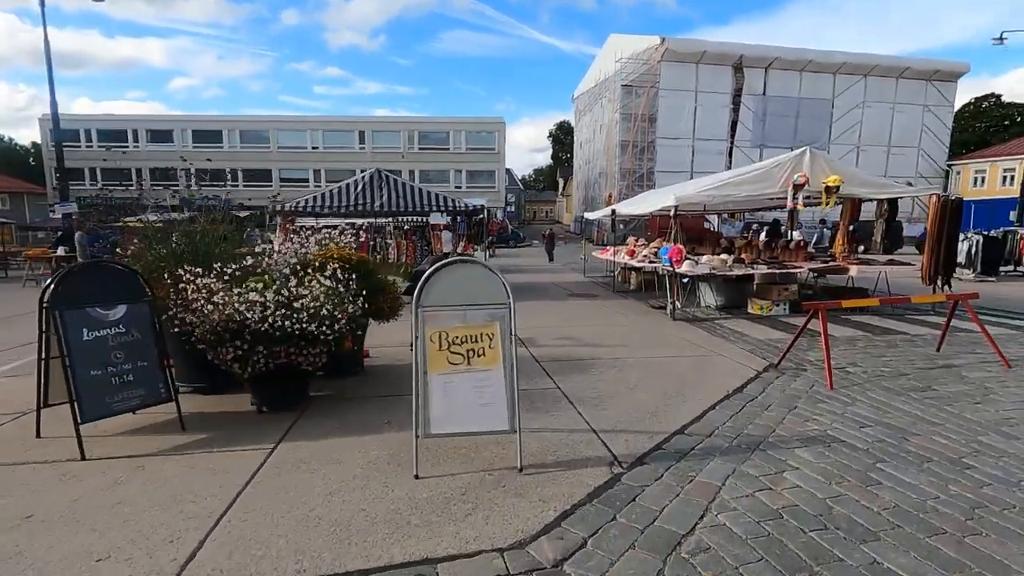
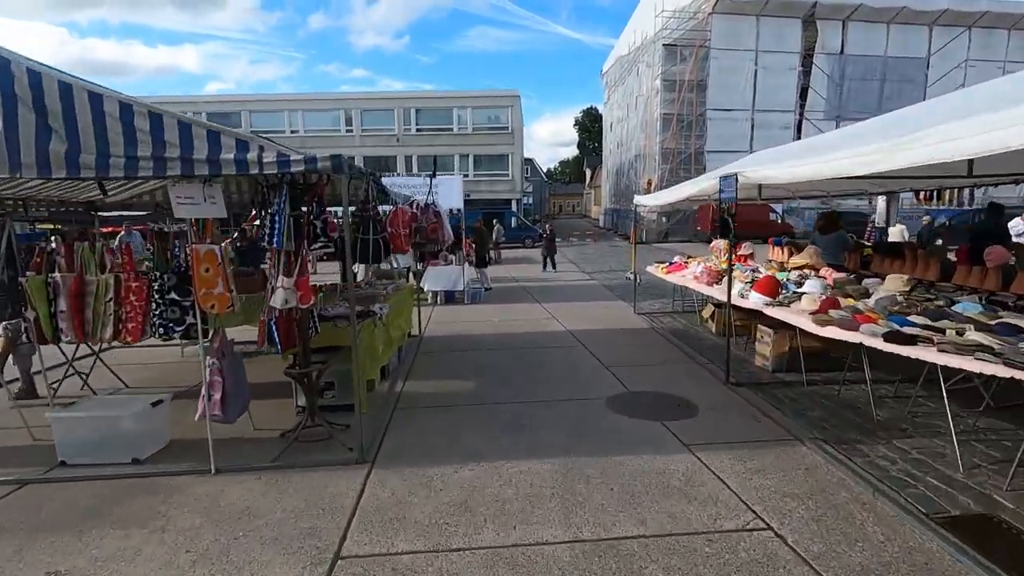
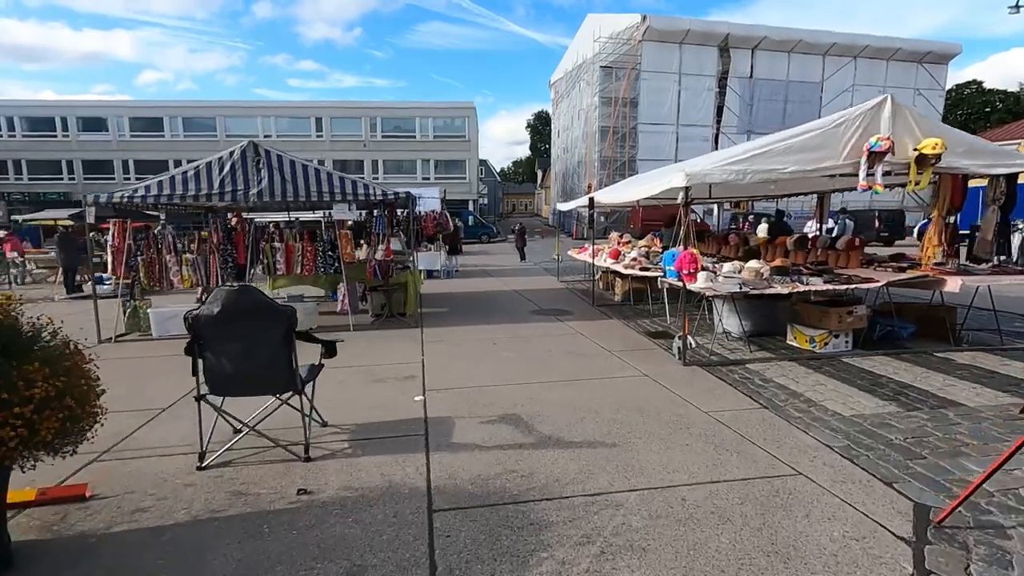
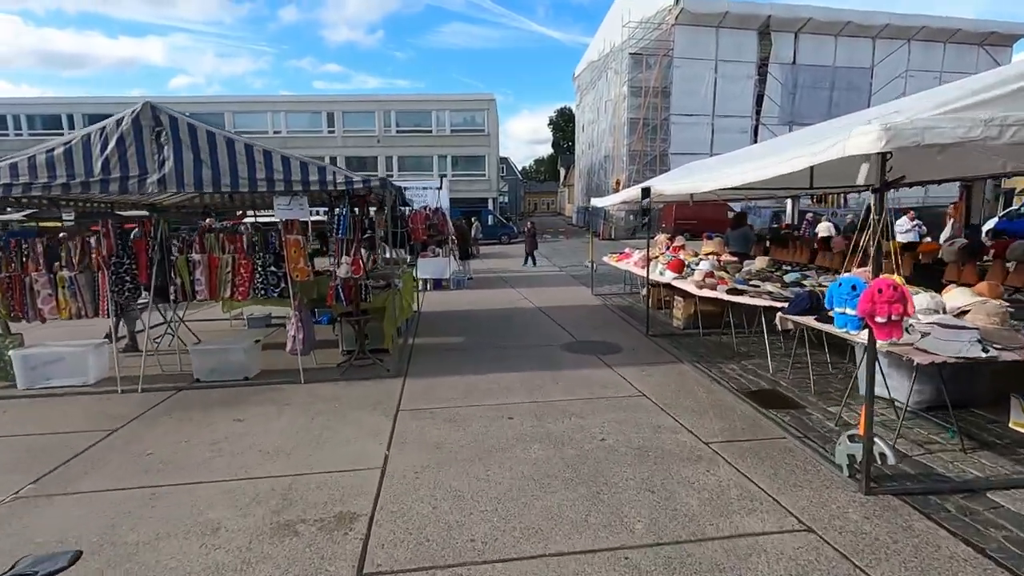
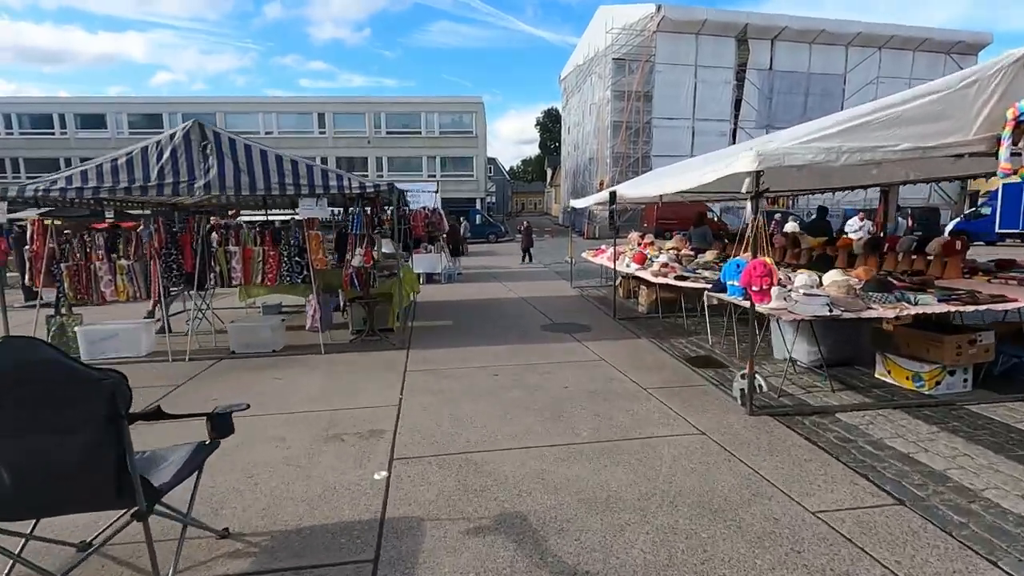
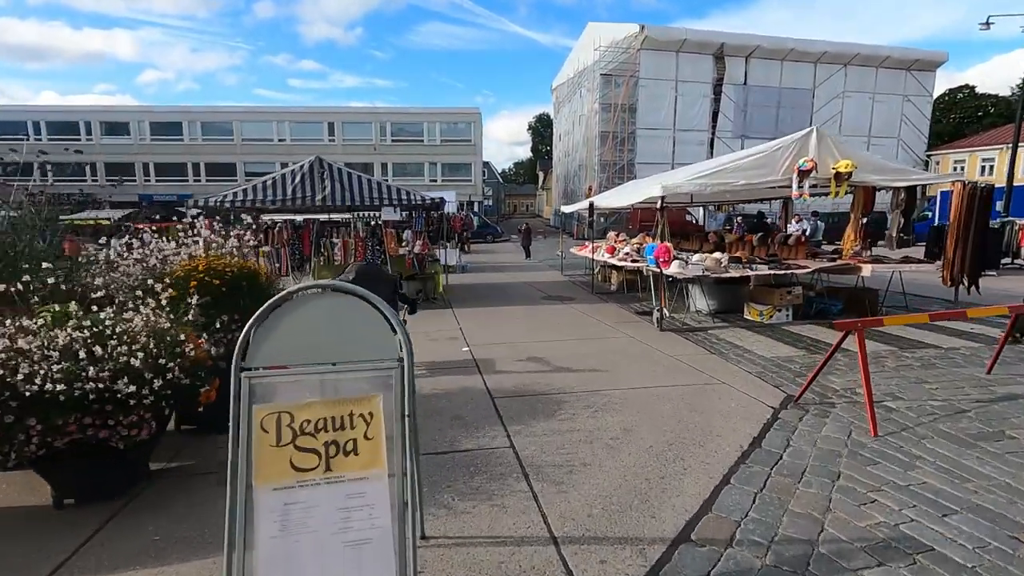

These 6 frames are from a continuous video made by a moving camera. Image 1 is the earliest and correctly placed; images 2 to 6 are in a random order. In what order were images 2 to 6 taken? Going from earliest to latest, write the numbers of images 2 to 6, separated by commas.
6, 3, 5, 4, 2
